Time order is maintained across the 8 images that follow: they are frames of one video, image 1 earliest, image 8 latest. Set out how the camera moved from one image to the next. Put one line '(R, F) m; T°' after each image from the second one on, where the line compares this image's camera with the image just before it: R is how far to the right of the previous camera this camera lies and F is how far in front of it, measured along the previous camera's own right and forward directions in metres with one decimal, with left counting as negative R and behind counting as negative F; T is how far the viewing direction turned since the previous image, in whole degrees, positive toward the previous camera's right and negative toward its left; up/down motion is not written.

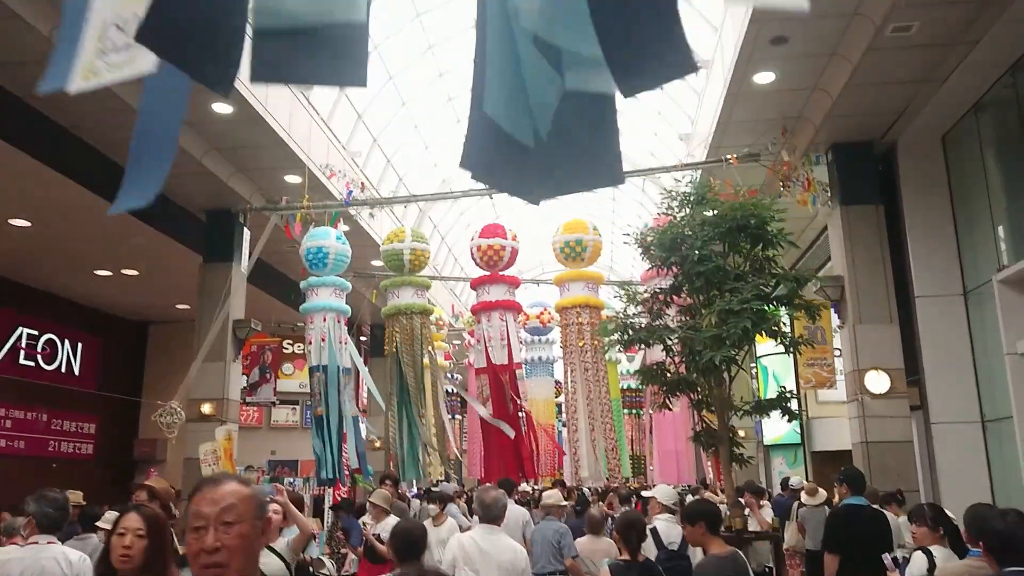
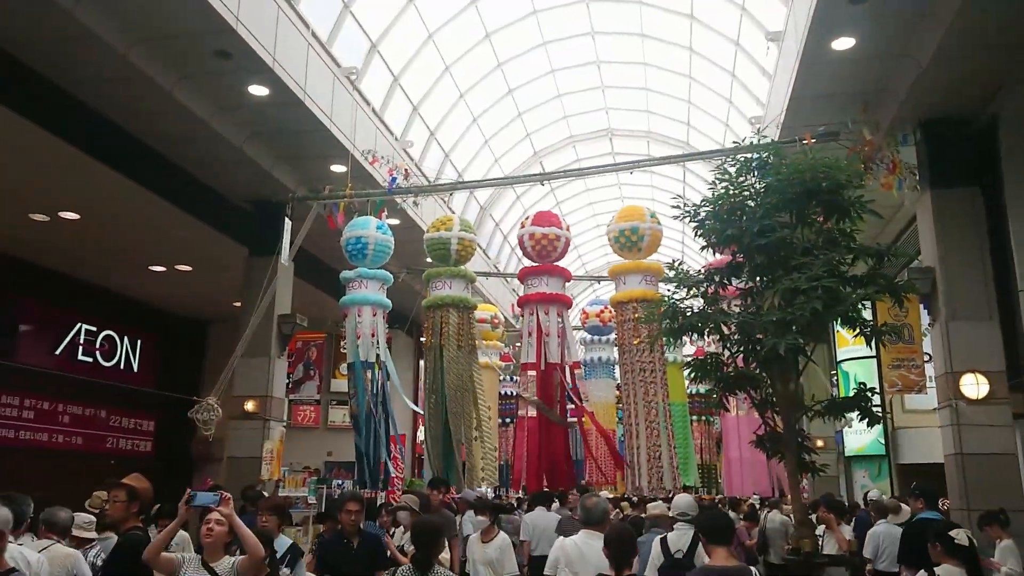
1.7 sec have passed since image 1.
(+0.2, +0.7) m; -5°
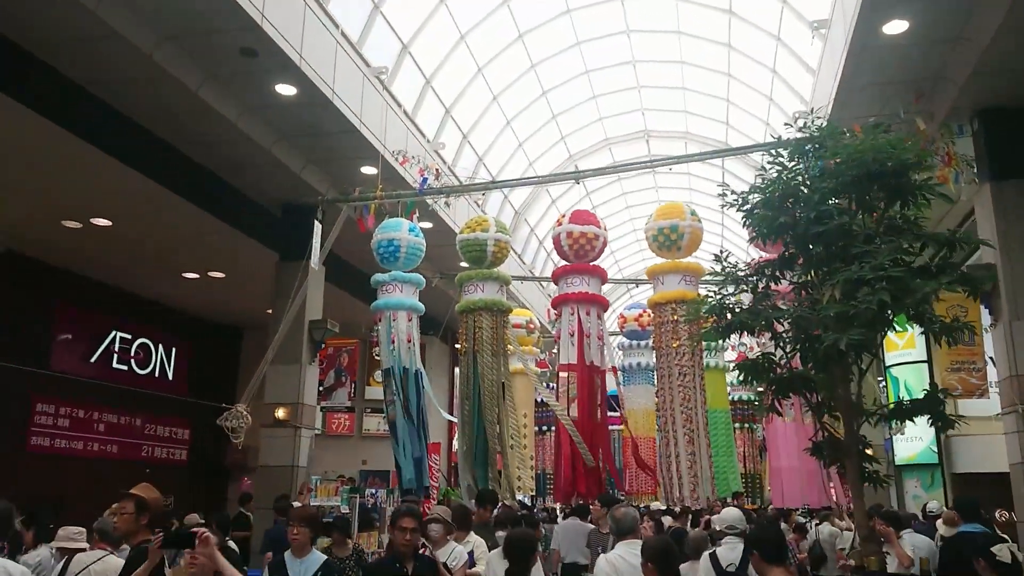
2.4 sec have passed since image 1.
(0.0, +0.3) m; -2°
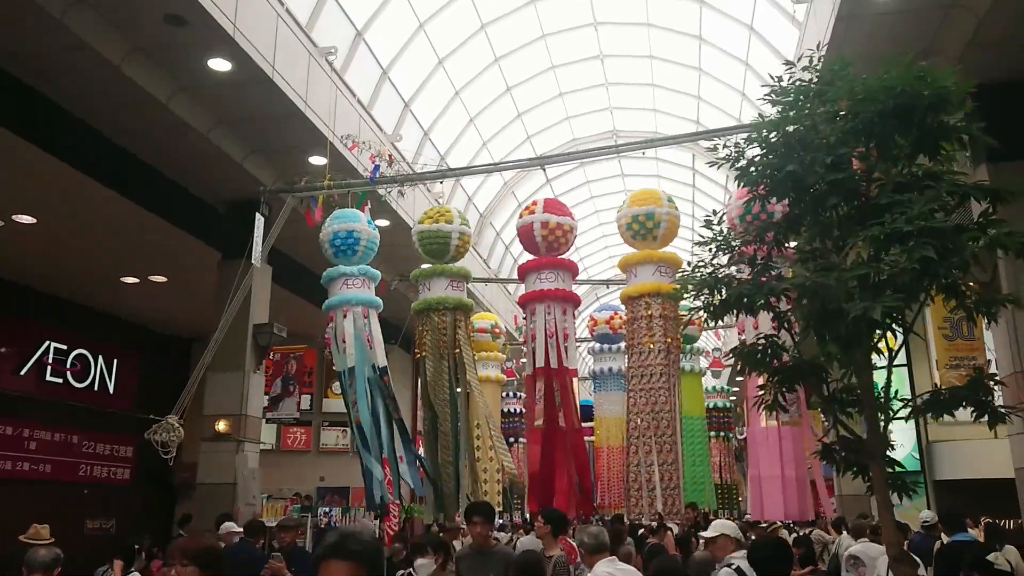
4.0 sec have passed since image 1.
(+0.1, +0.8) m; +2°
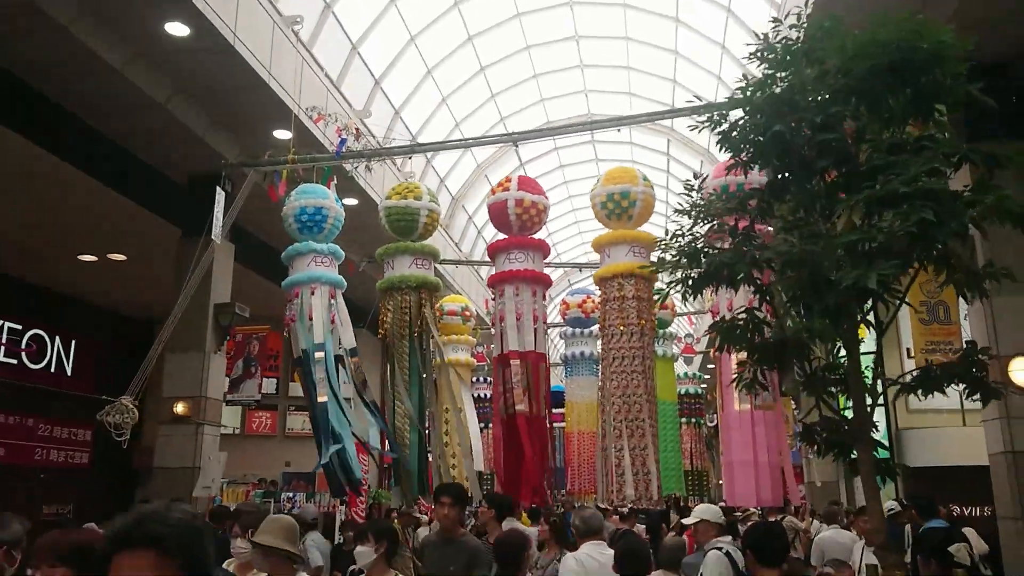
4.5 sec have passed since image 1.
(0.0, +0.2) m; +2°
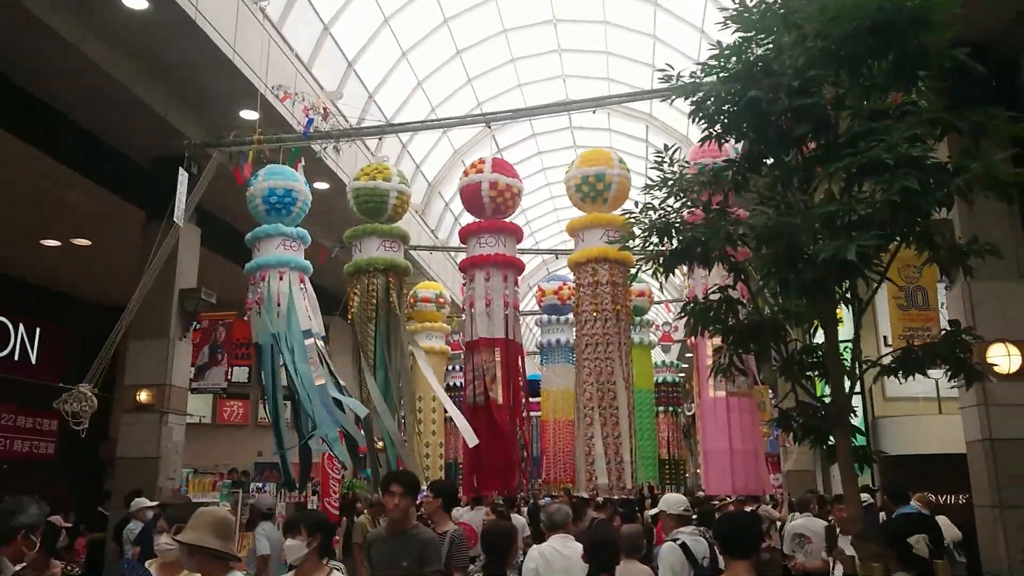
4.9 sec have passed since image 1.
(+0.1, +0.2) m; +1°
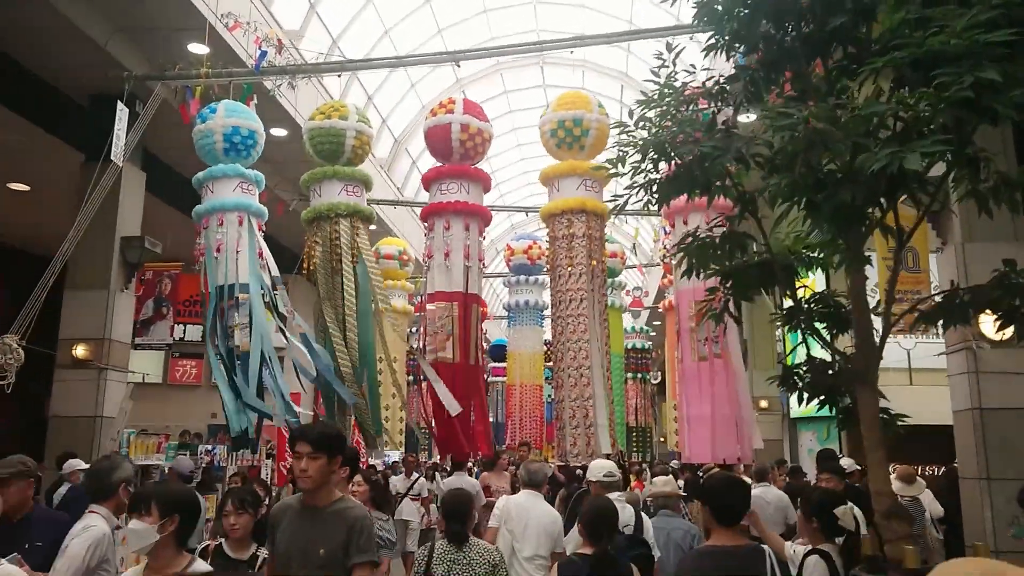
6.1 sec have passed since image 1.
(0.0, +0.5) m; +2°
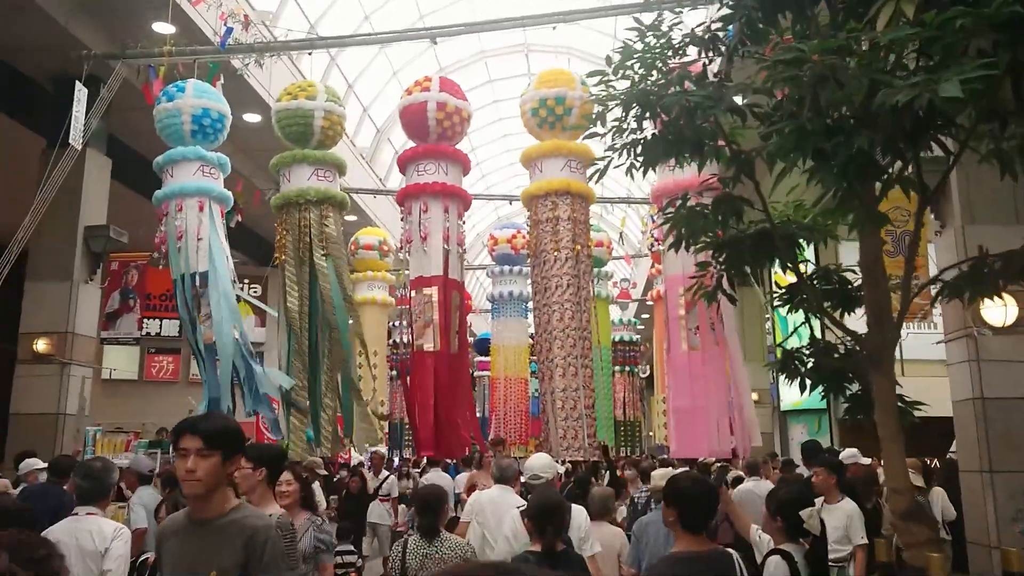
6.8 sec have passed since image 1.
(+0.1, +0.3) m; +1°
